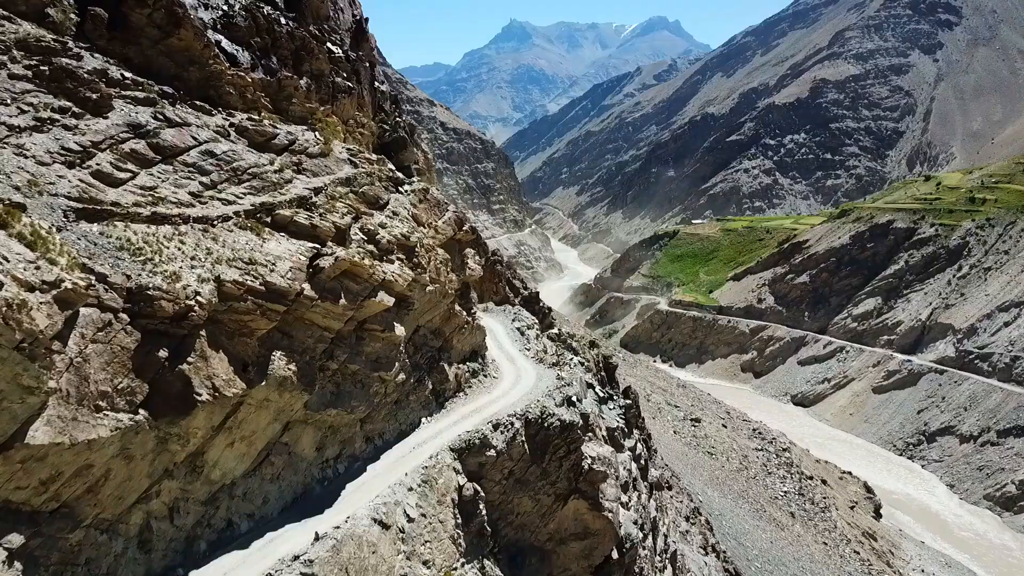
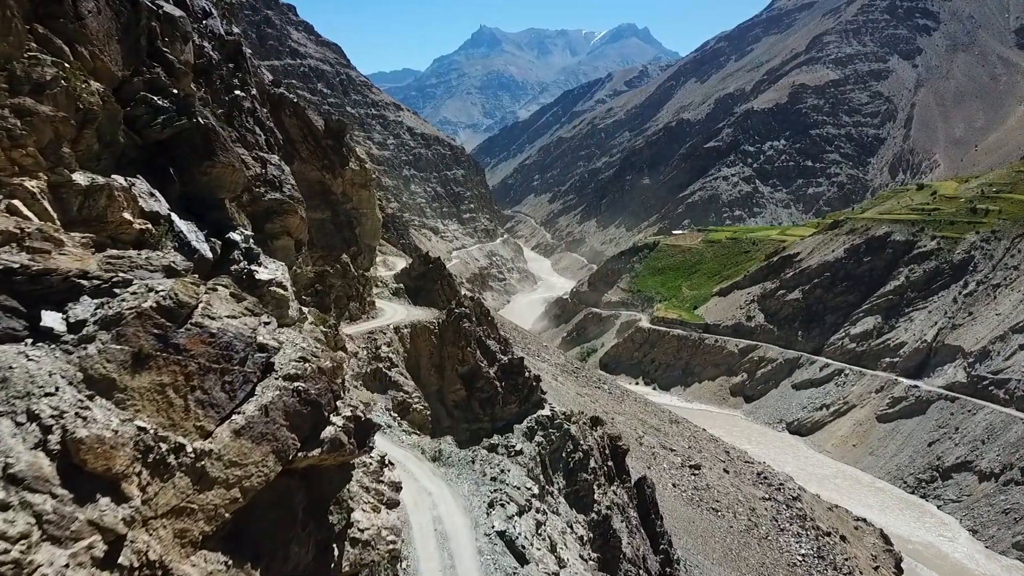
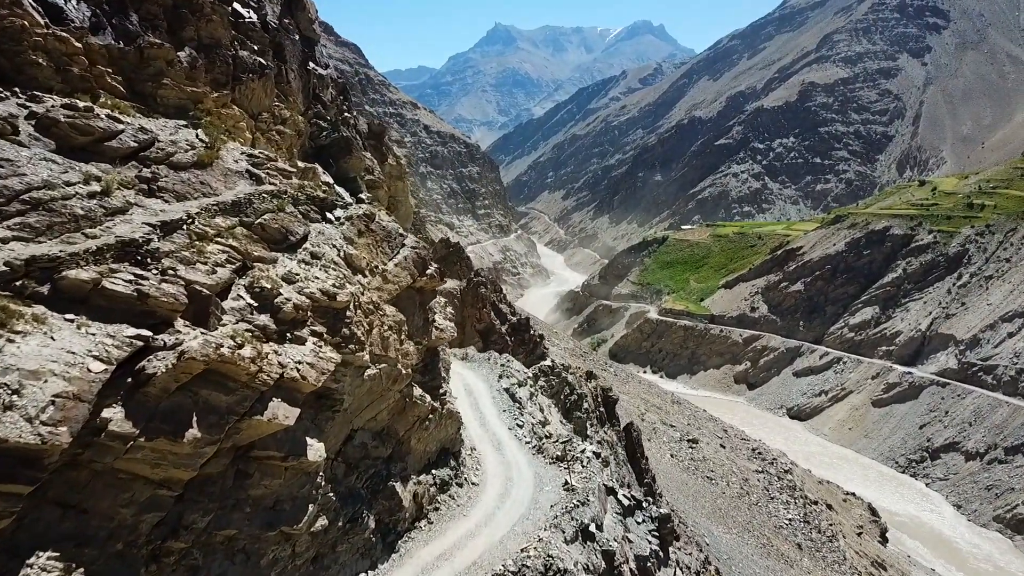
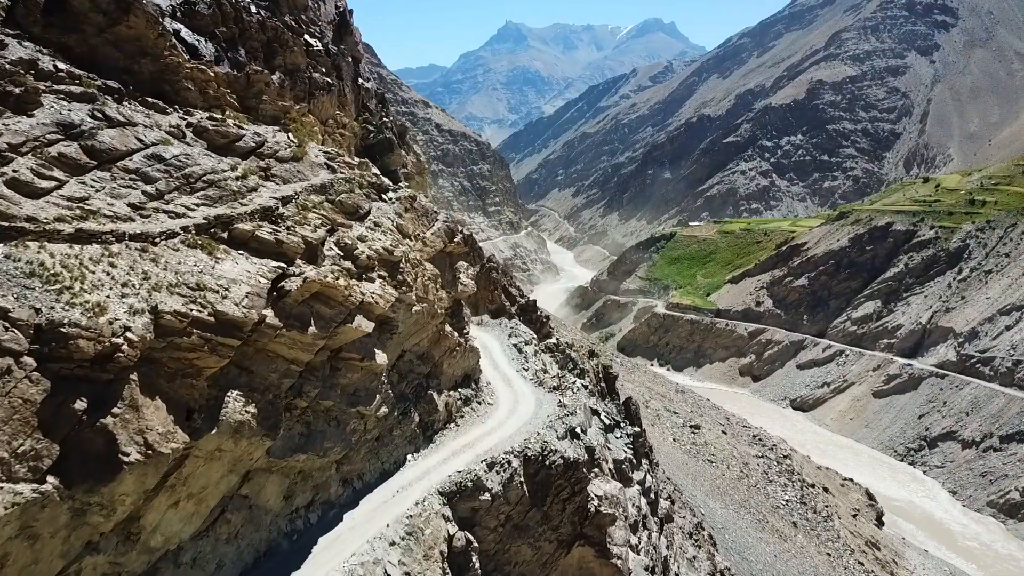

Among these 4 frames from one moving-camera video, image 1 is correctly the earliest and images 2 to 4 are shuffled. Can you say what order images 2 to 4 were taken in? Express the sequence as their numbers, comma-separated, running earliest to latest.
4, 3, 2
